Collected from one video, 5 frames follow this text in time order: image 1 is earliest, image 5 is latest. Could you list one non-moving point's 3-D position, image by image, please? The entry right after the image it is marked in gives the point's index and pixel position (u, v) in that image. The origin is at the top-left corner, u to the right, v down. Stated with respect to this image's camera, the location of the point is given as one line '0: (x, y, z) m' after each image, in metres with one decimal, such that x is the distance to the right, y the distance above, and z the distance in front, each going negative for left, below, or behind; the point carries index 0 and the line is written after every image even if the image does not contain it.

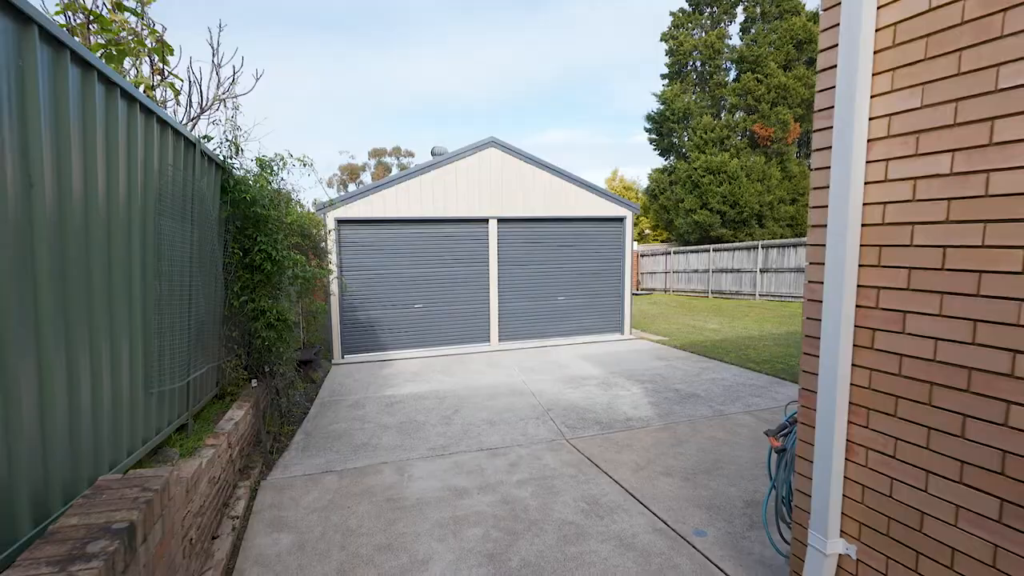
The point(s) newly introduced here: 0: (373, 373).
0: (-2.0, -1.2, +7.3) m
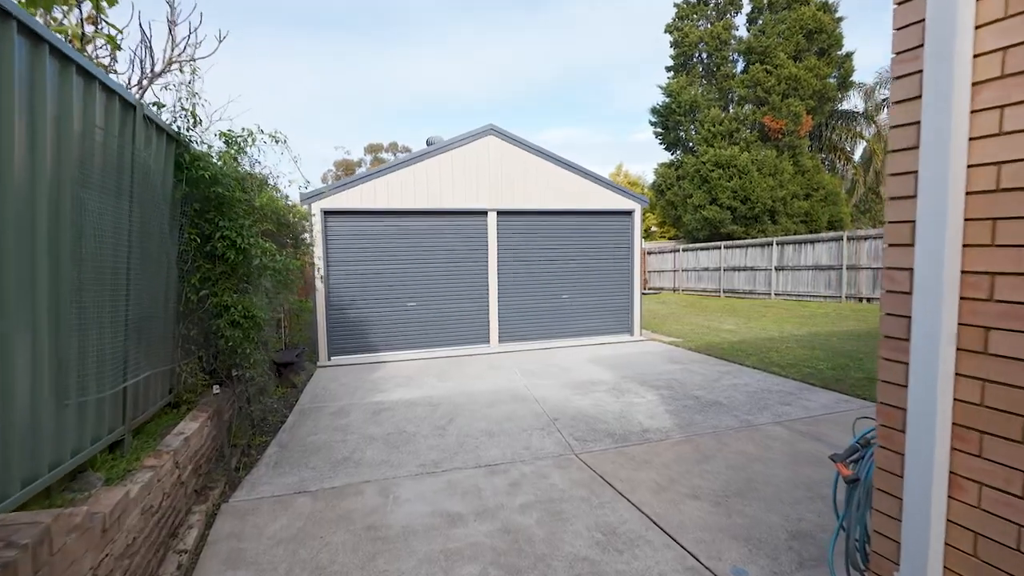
0: (-2.0, -1.2, +6.8) m
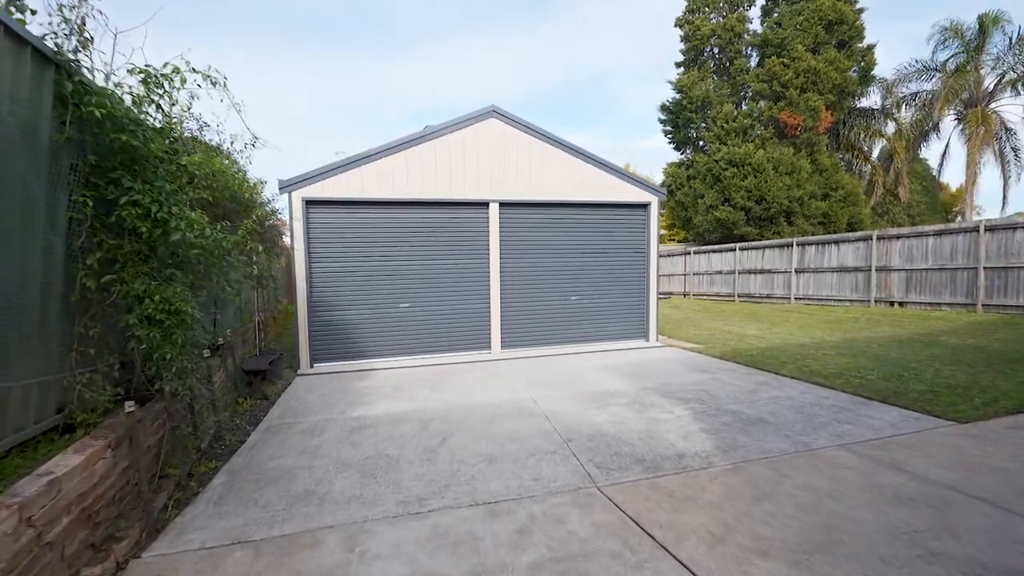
0: (-2.0, -1.1, +6.0) m
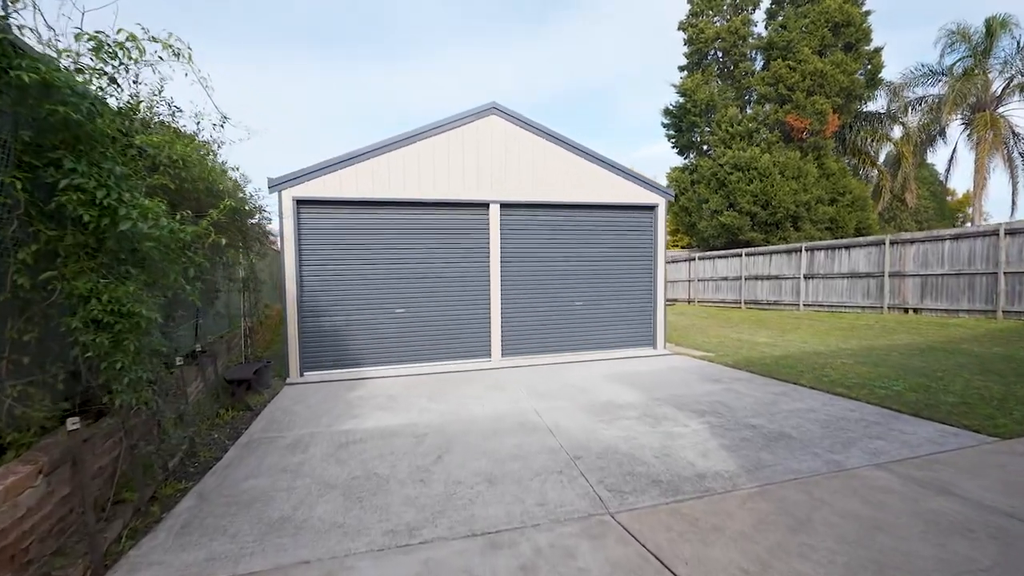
0: (-1.9, -1.2, +5.6) m
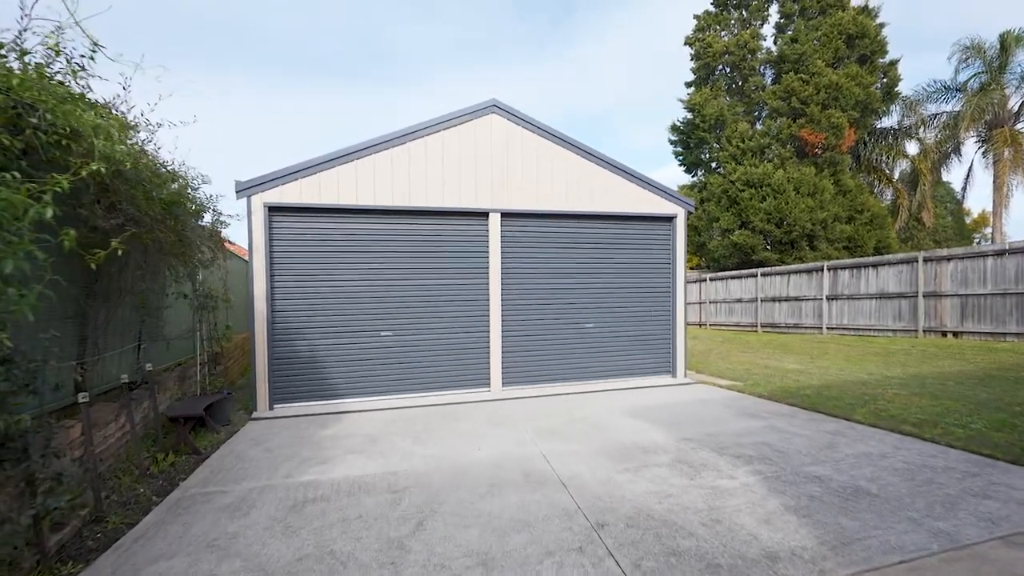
0: (-1.9, -1.4, +4.7) m
